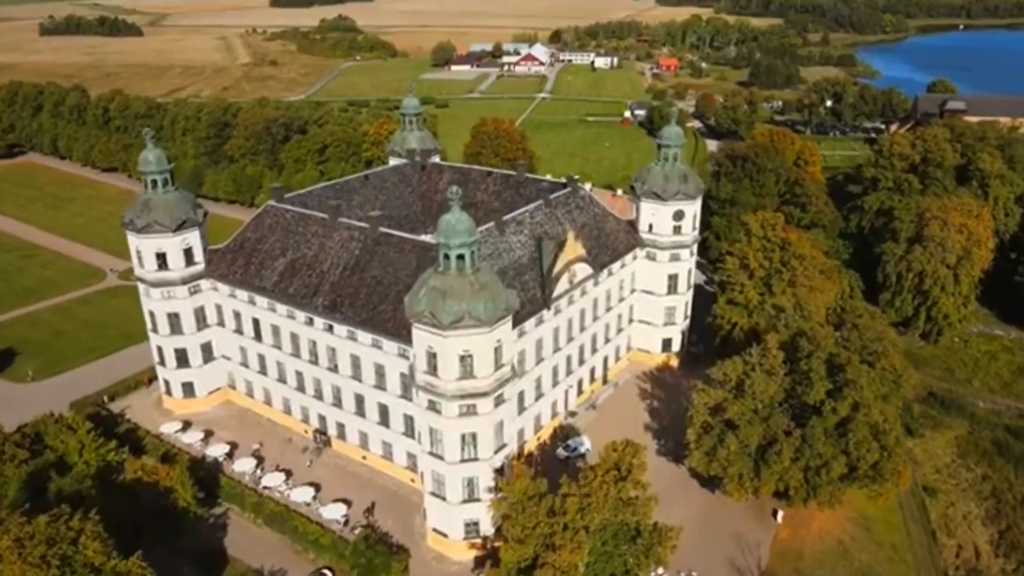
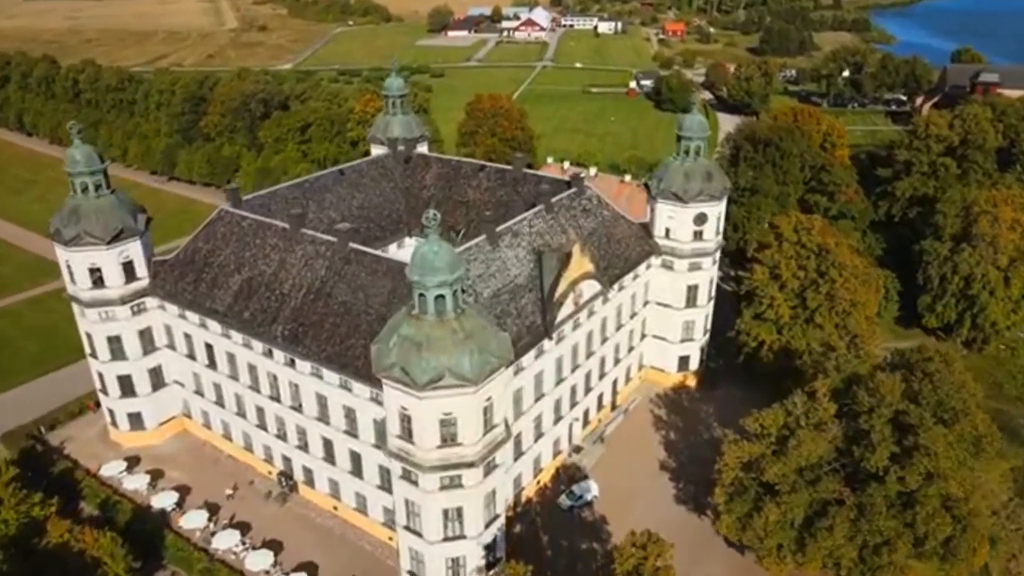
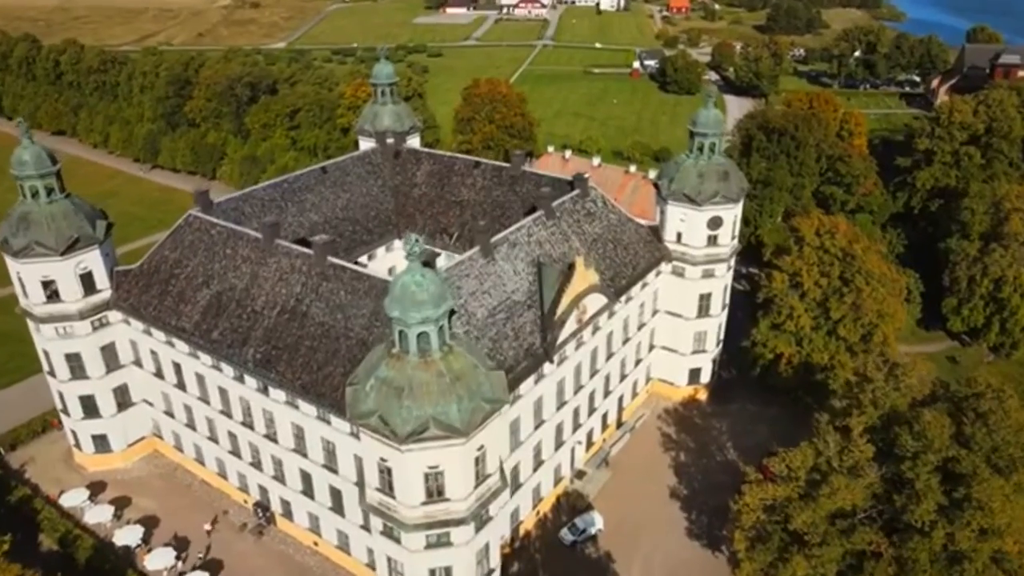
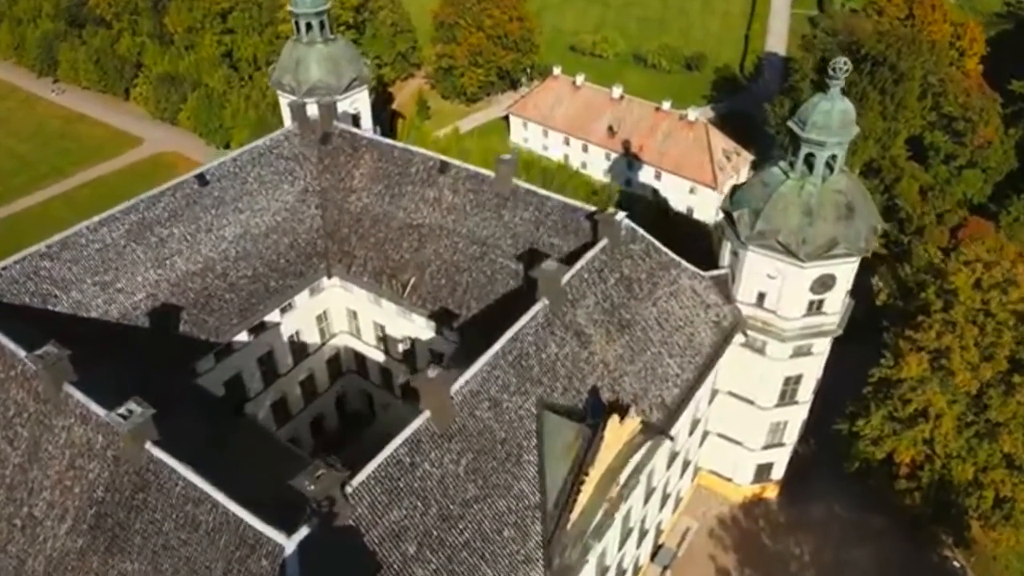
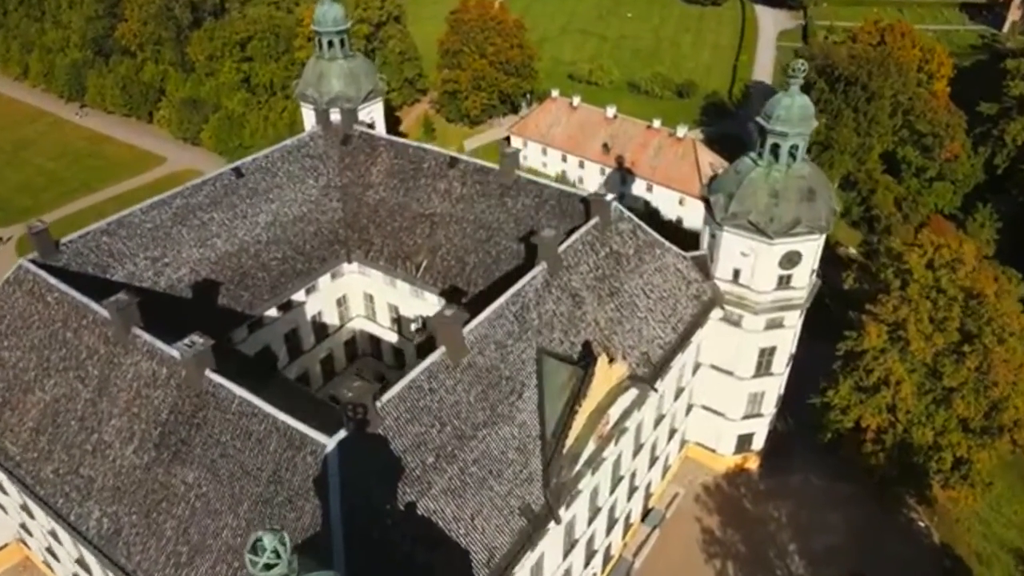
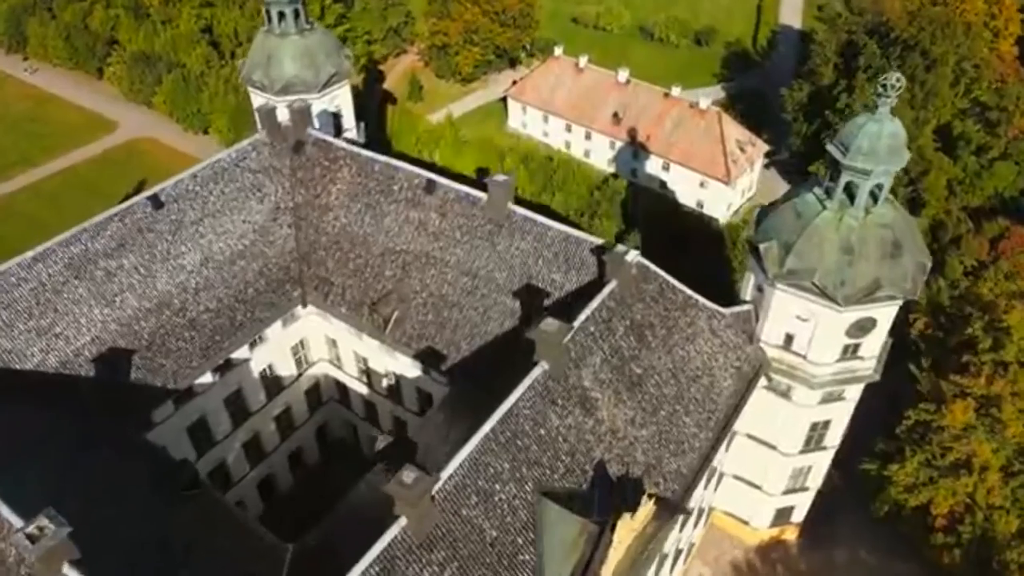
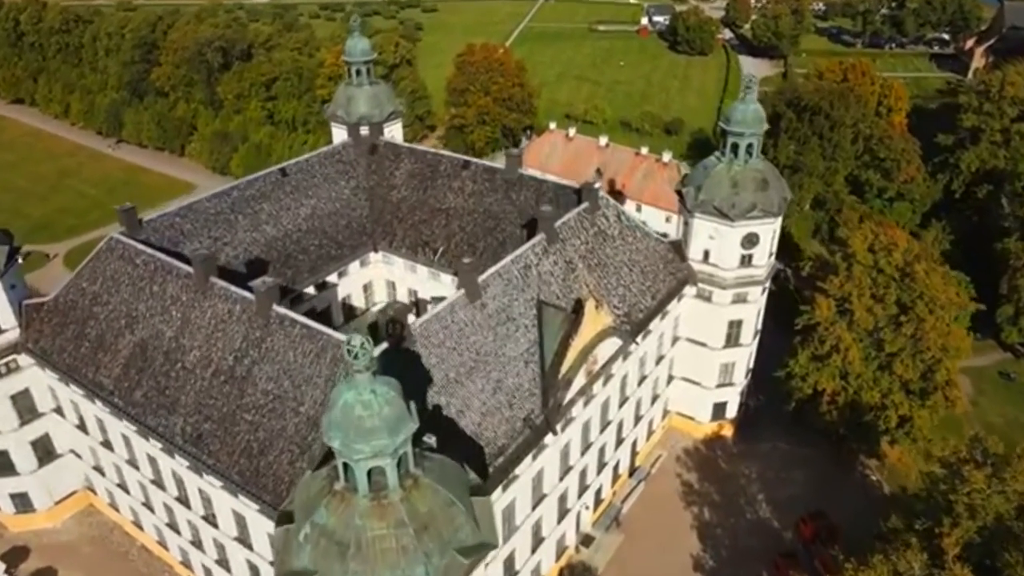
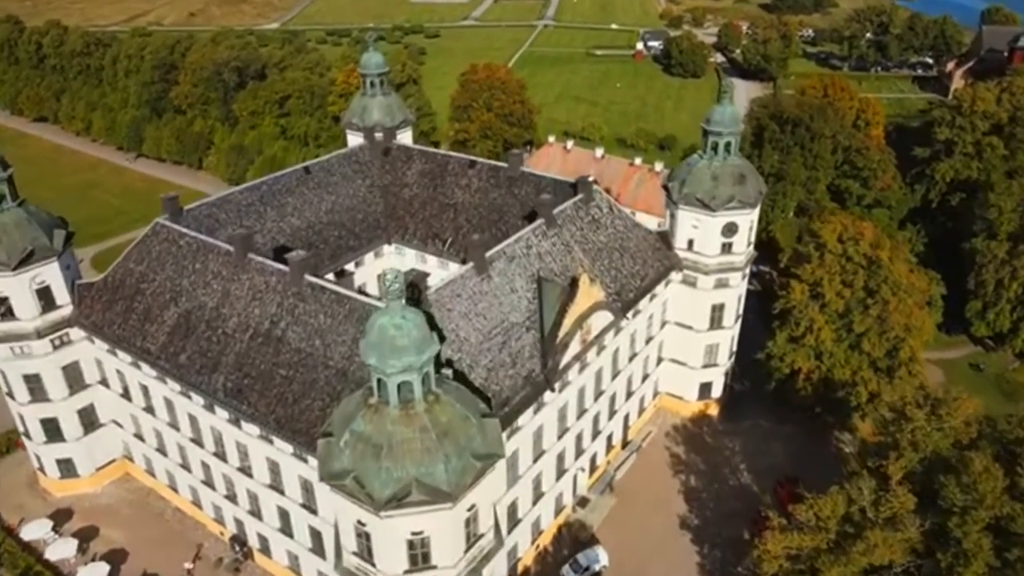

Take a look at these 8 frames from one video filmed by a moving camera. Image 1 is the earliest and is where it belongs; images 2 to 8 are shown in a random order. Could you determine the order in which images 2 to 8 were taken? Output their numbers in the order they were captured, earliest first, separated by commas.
2, 3, 8, 7, 5, 4, 6
